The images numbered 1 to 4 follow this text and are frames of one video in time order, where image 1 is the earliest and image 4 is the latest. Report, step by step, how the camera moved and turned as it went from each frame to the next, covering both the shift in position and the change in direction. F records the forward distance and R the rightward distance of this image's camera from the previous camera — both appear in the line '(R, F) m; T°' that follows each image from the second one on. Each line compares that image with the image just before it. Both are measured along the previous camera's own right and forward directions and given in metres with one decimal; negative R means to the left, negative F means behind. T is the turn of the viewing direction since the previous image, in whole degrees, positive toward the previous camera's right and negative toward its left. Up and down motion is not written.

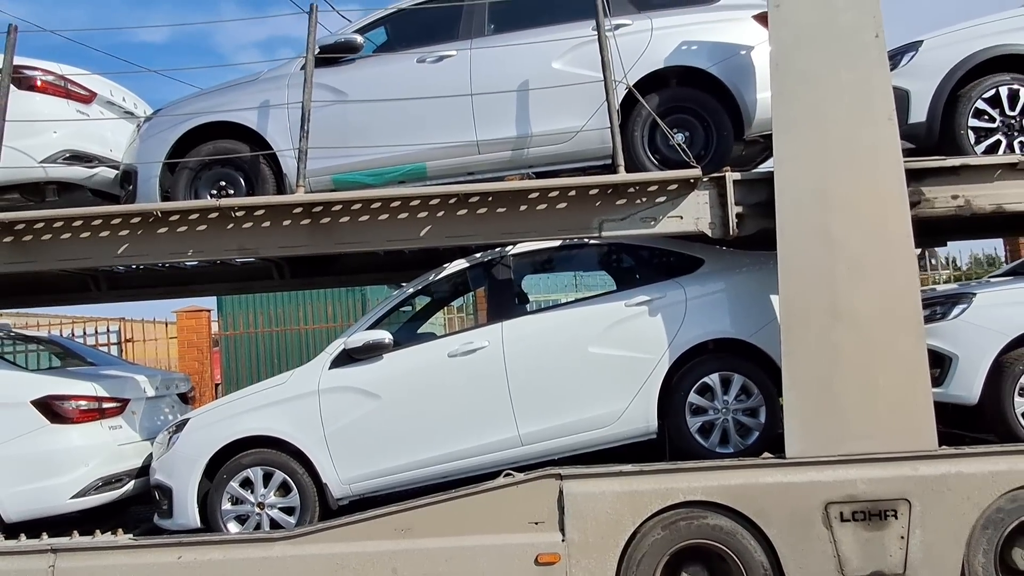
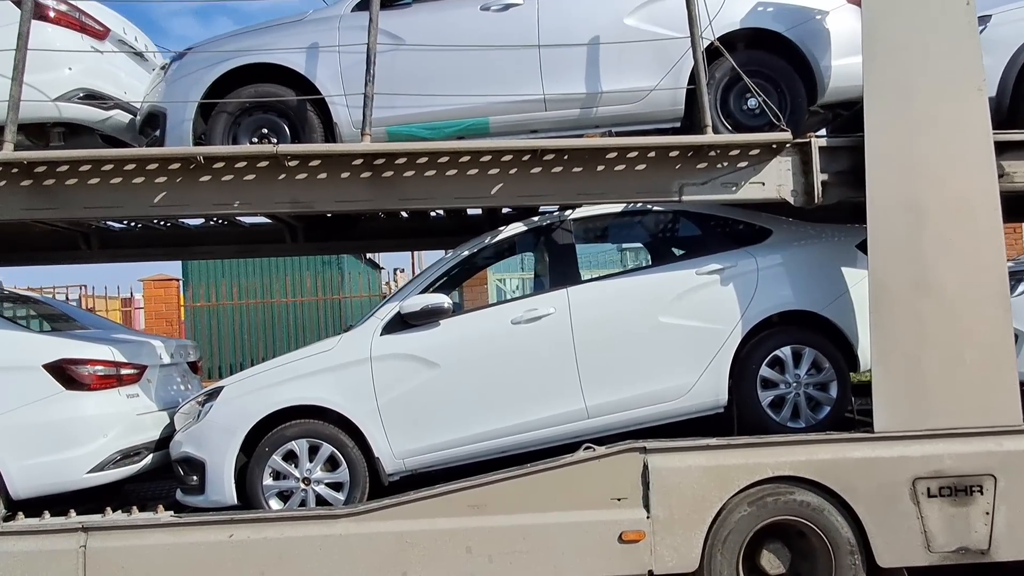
(-0.7, +0.3) m; +5°
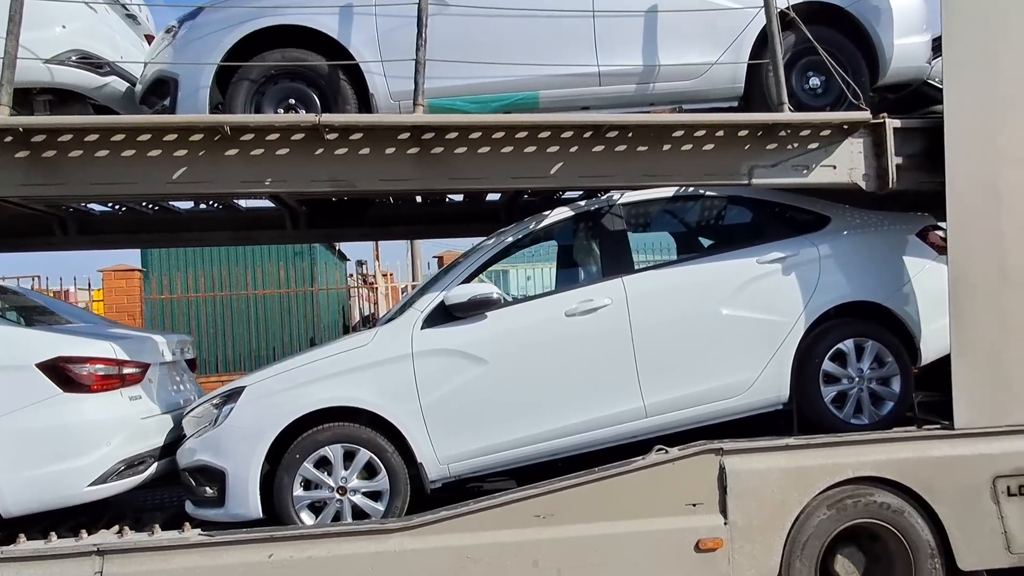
(-0.5, +0.3) m; +4°
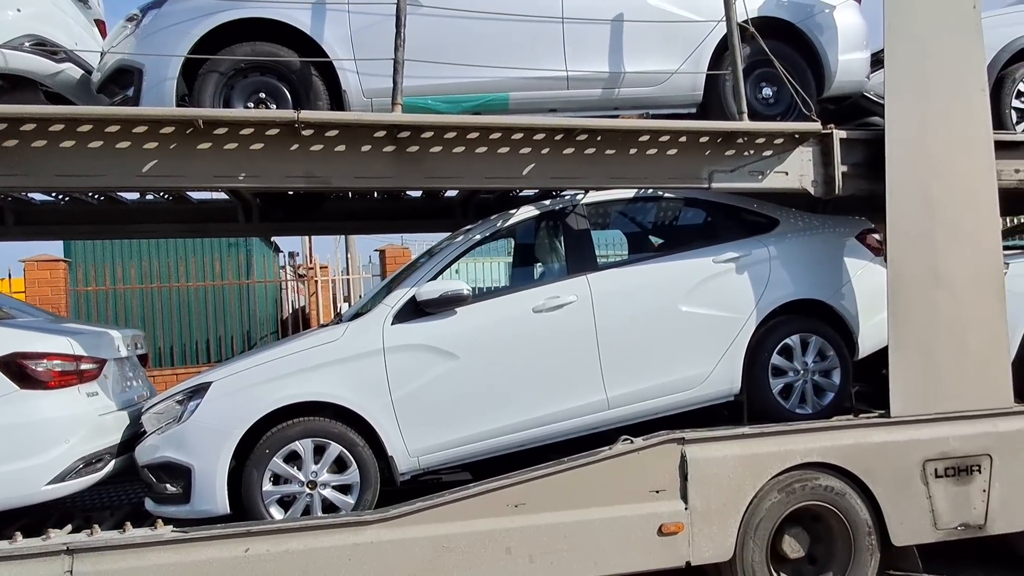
(-0.2, -0.1) m; +6°
